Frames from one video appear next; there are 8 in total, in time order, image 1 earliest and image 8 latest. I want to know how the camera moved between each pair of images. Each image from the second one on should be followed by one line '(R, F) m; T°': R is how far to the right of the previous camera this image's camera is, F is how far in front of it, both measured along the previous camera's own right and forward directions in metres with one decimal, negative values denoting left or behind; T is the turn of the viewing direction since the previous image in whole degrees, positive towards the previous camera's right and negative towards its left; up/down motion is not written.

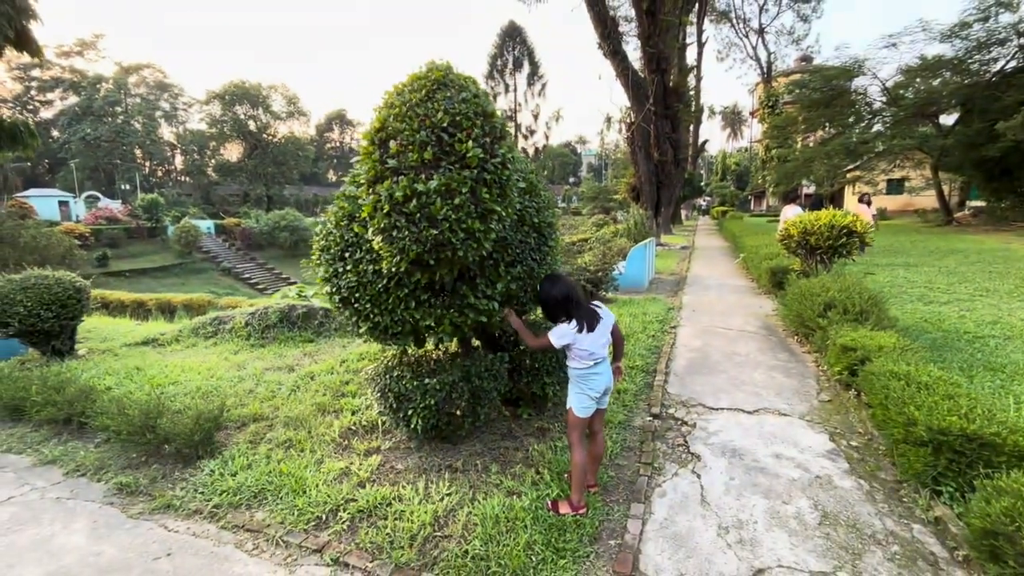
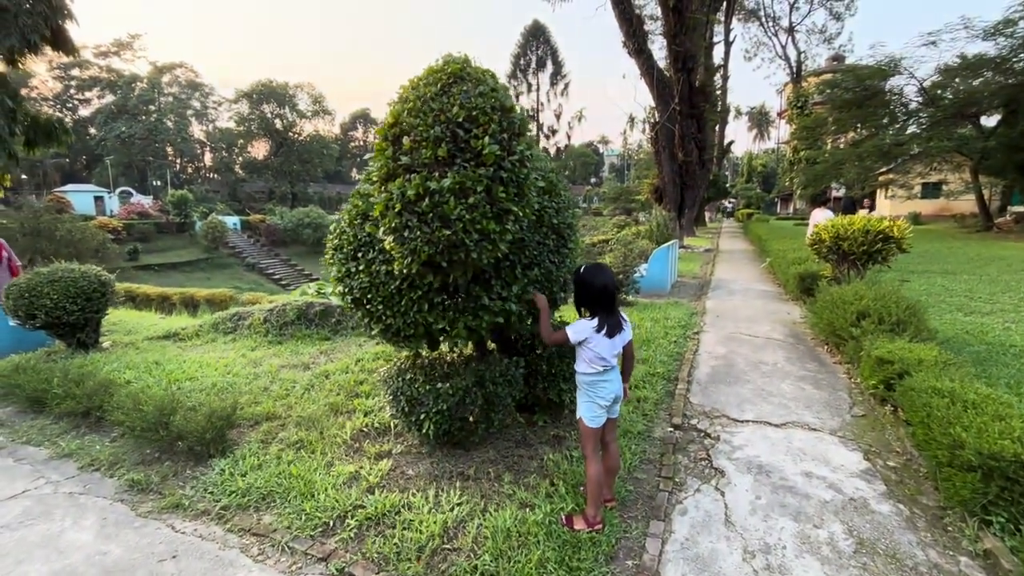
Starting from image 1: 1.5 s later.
(0.0, +0.1) m; -2°
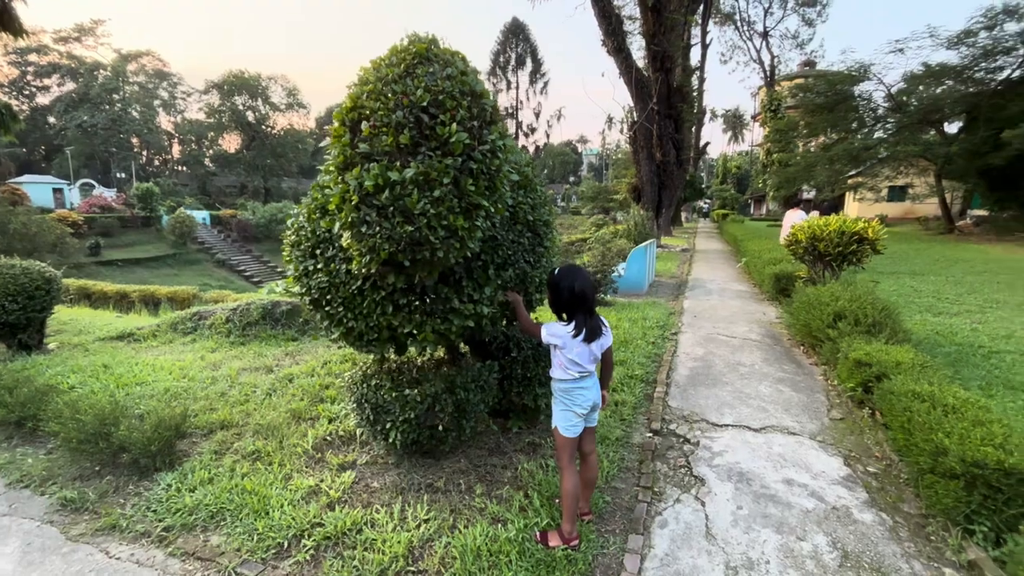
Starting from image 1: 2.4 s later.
(0.0, +0.2) m; +3°
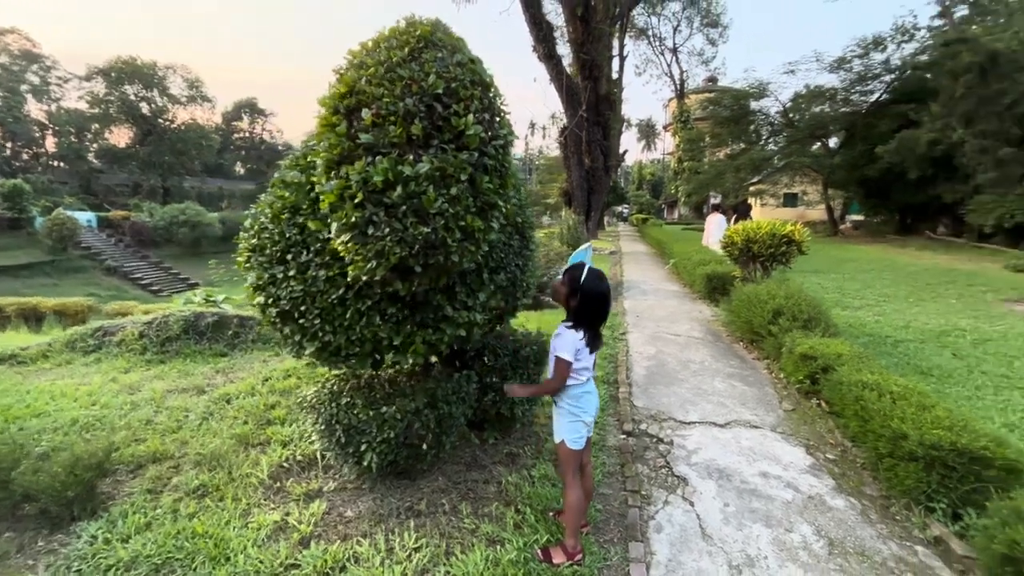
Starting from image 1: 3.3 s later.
(-0.3, +0.1) m; +9°
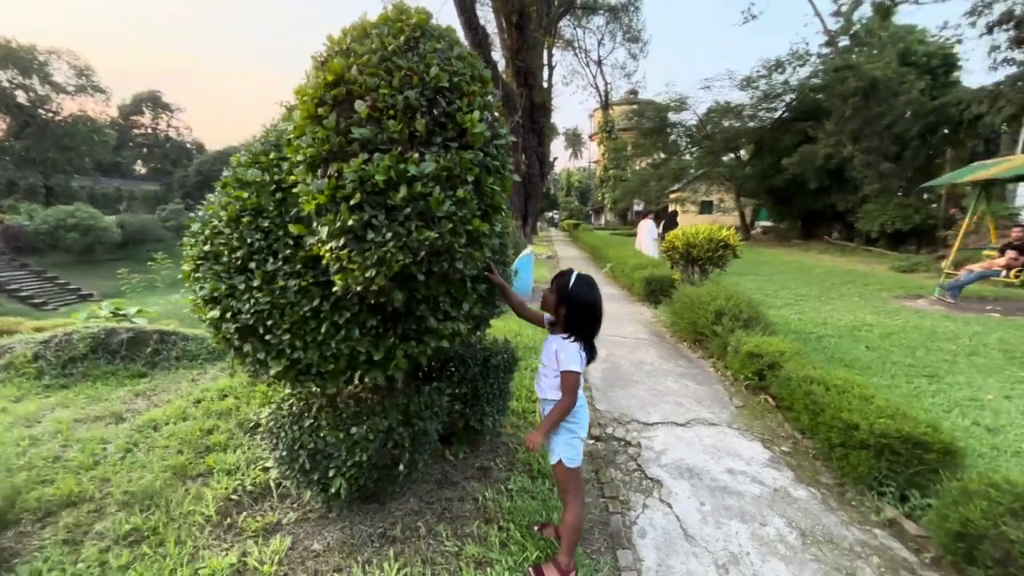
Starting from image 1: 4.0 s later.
(-0.2, +0.1) m; +8°
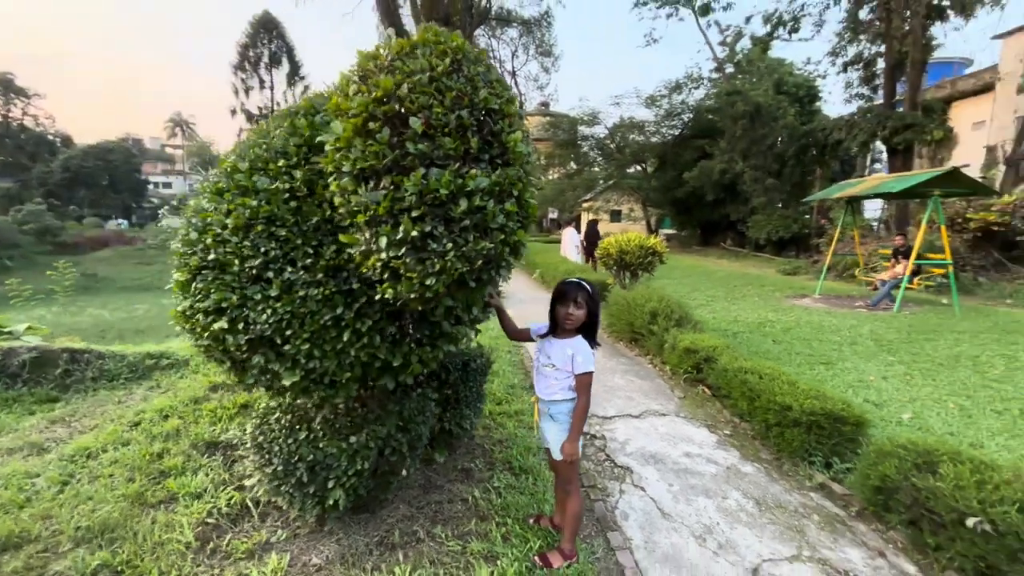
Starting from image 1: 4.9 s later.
(-0.4, -0.1) m; +10°
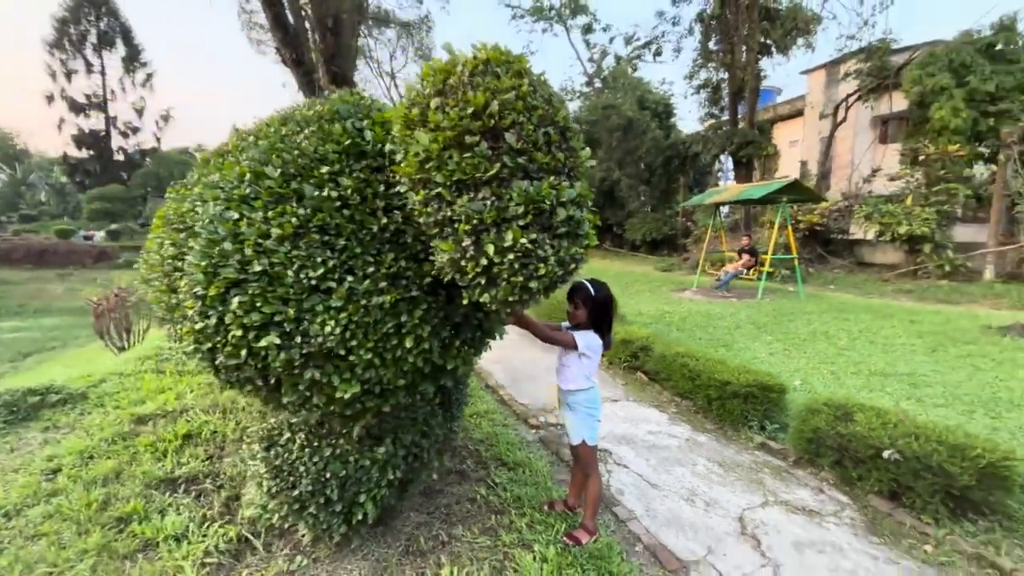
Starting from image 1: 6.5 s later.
(-0.6, -0.1) m; +14°
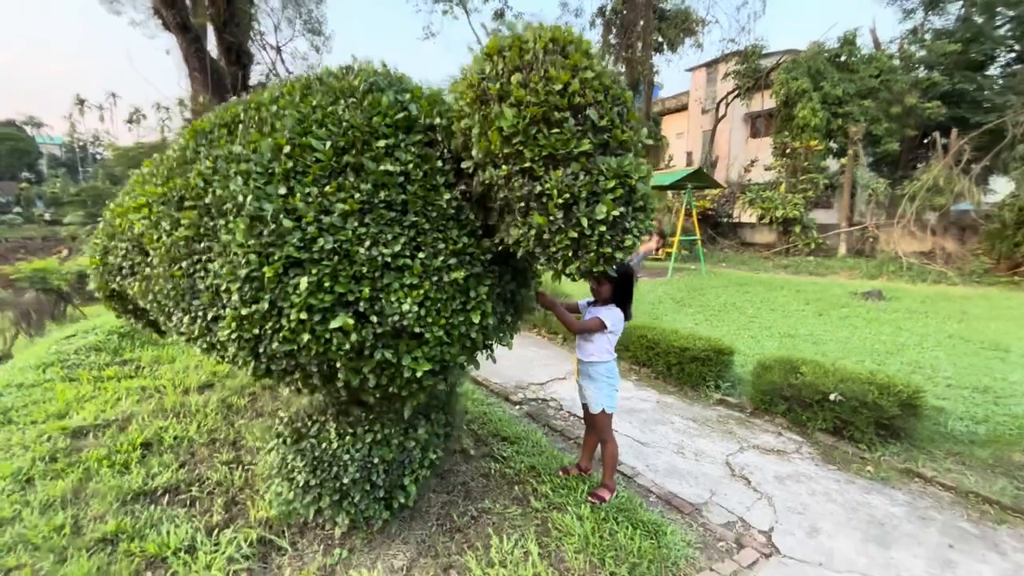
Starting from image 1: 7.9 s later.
(-0.6, 0.0) m; +12°
